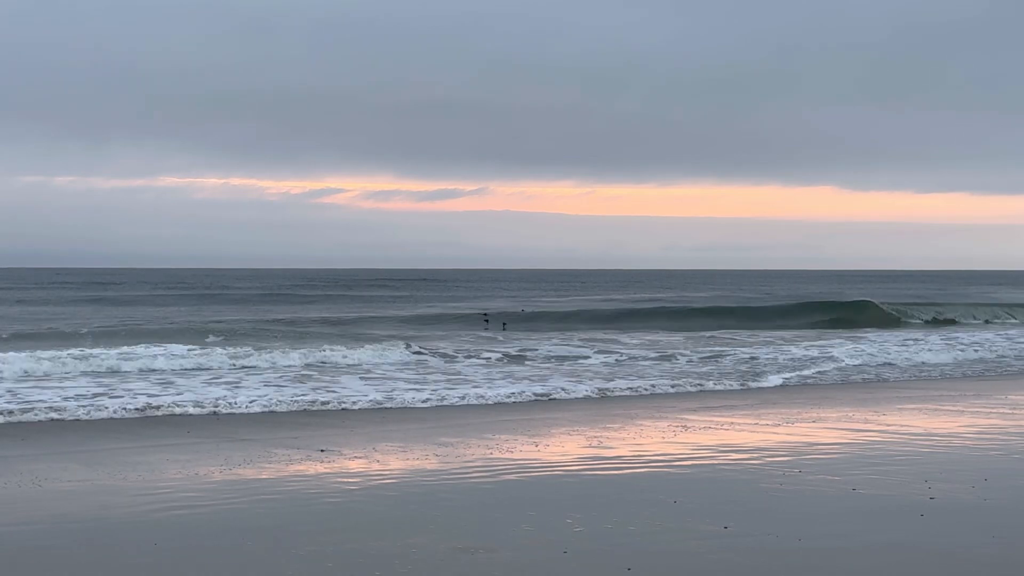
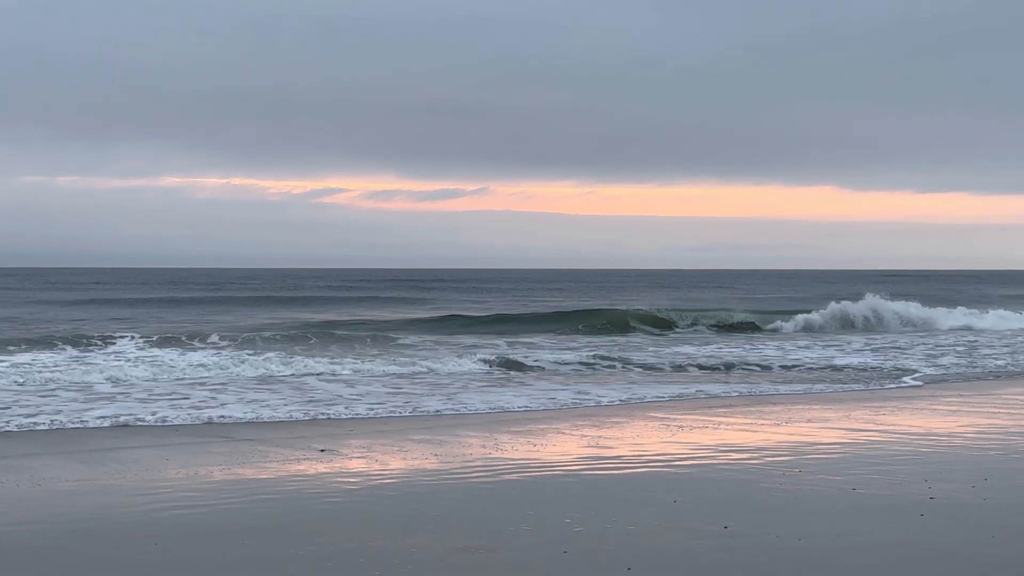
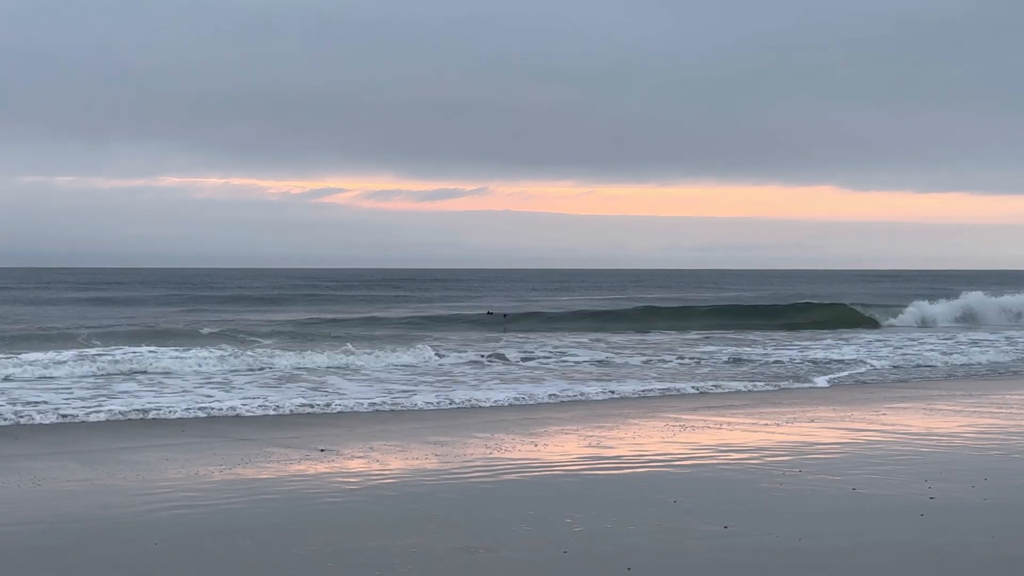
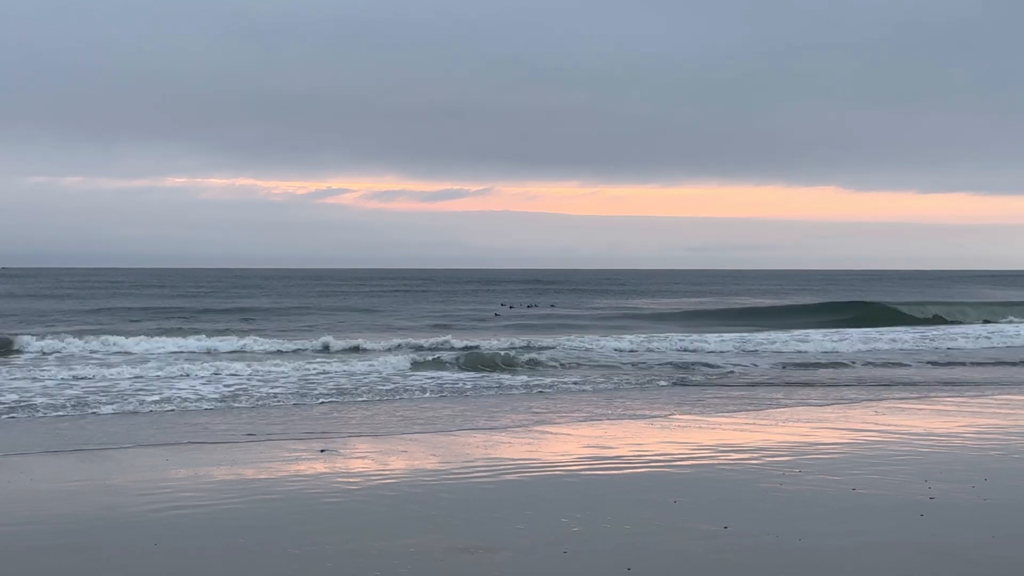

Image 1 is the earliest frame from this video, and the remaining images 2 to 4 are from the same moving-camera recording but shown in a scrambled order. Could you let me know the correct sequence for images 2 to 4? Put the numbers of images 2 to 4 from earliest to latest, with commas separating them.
3, 2, 4
